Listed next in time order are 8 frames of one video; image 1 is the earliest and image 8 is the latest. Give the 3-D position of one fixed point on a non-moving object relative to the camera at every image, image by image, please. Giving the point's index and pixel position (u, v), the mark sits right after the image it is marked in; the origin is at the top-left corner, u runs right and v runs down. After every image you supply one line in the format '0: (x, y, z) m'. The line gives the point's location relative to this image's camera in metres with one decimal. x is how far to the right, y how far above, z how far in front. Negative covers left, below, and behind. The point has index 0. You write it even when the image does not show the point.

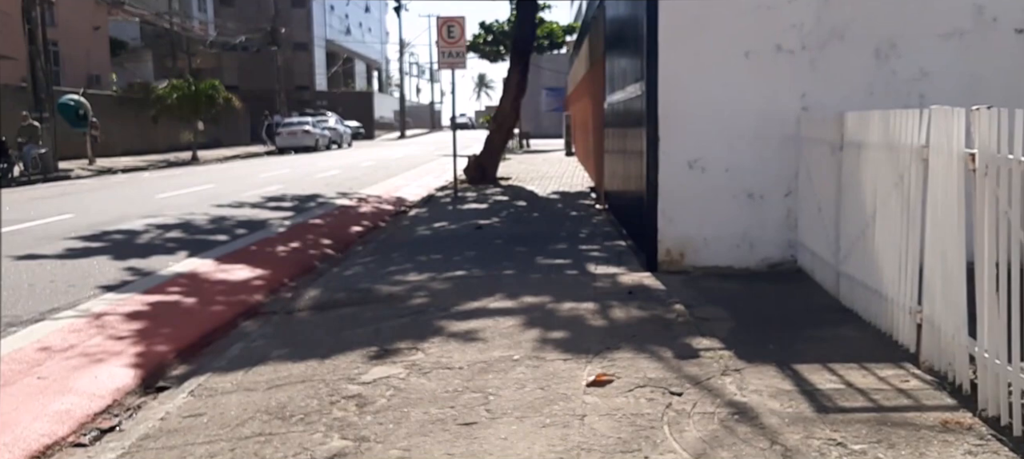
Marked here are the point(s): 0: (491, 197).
0: (-0.4, +0.6, +17.7) m
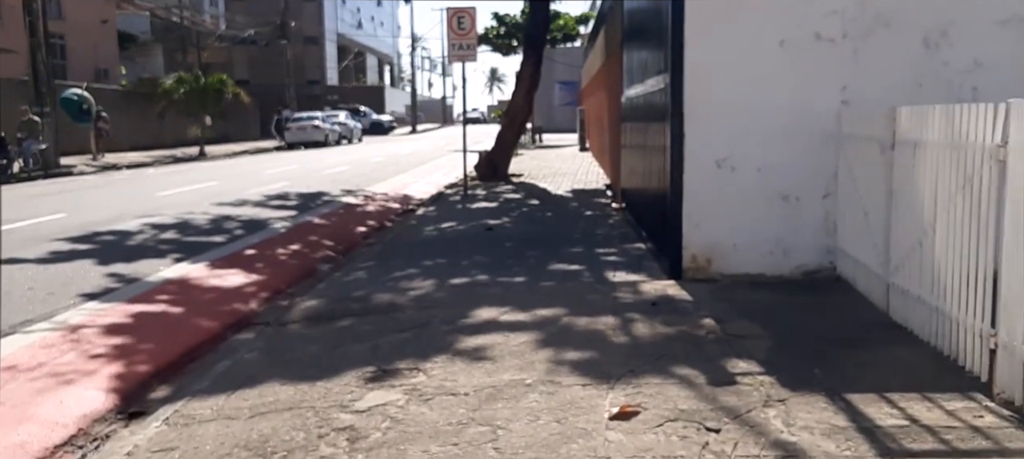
0: (-0.2, +0.7, +17.1) m
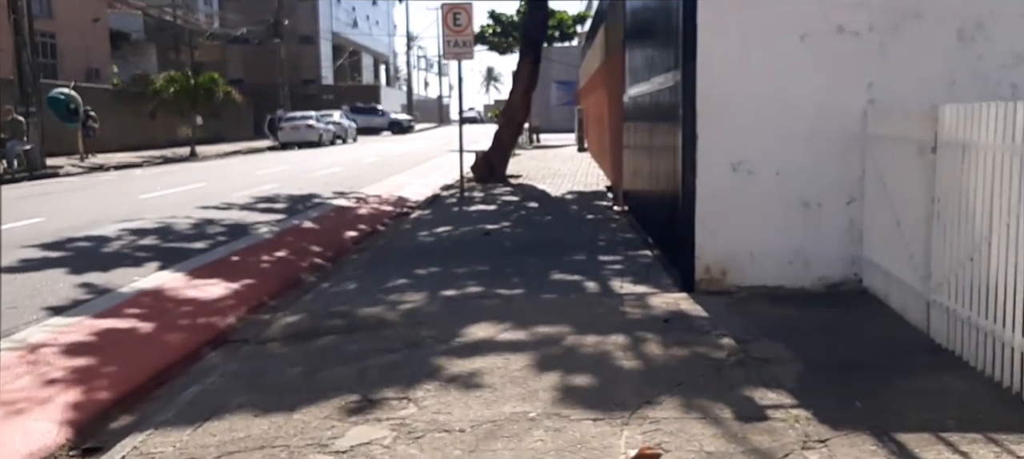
0: (-0.2, +0.6, +16.5) m
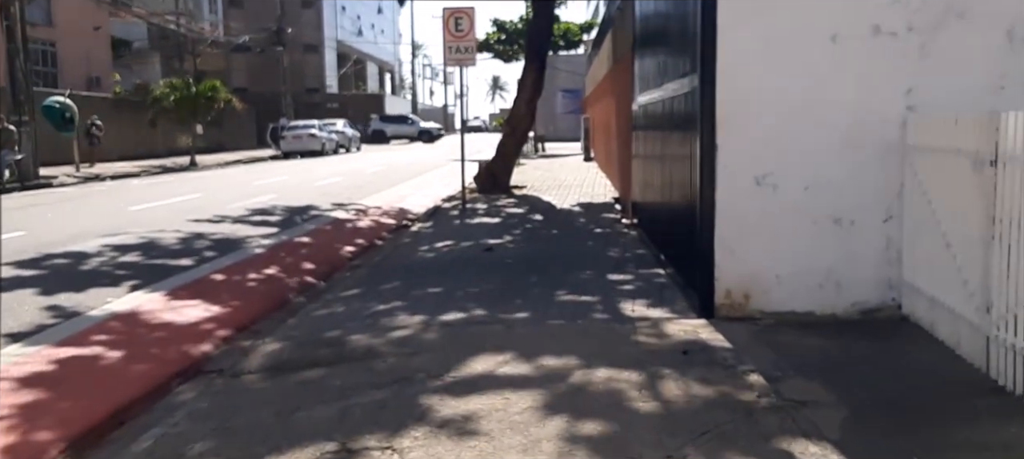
0: (-0.2, +0.3, +15.8) m
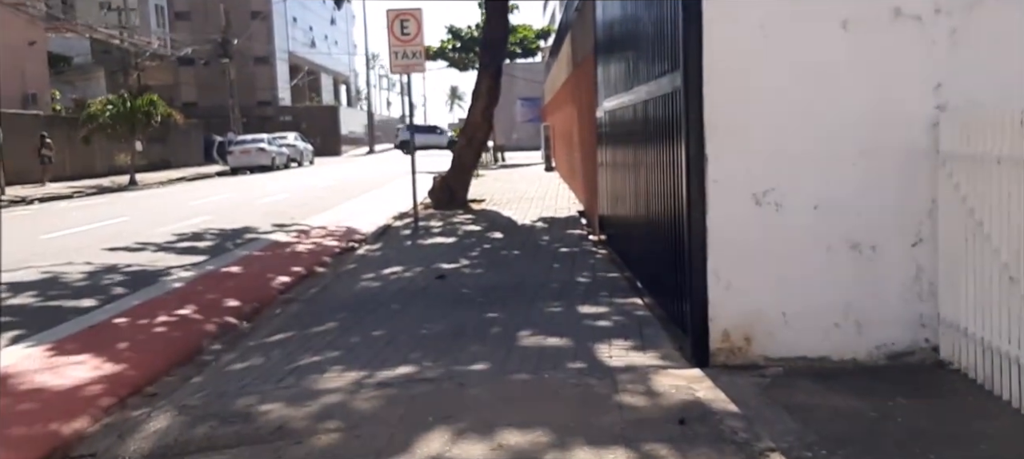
0: (-0.9, 0.0, +14.5) m
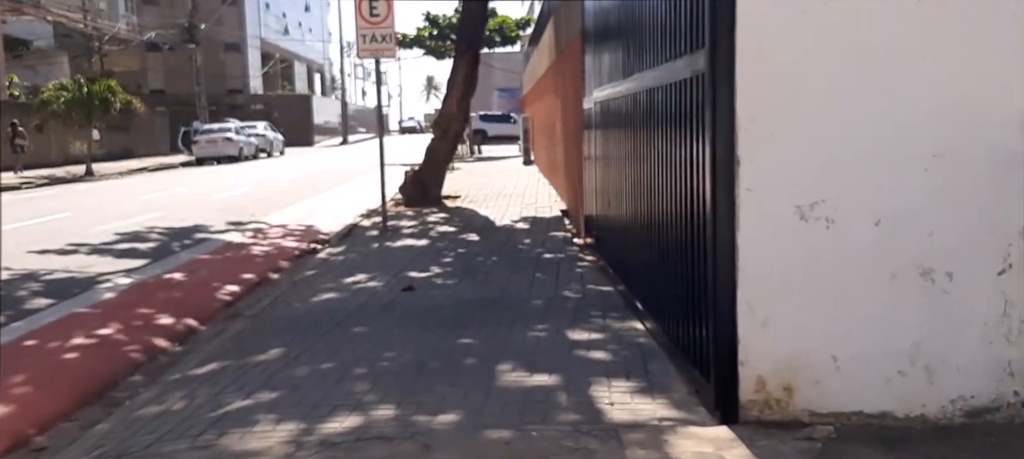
0: (-1.2, 0.0, +13.3) m
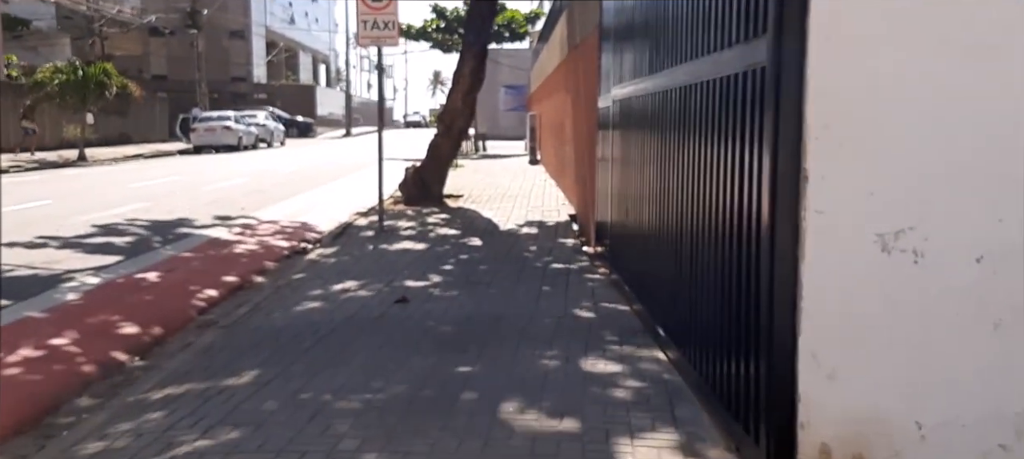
0: (-1.1, 0.0, +12.5) m
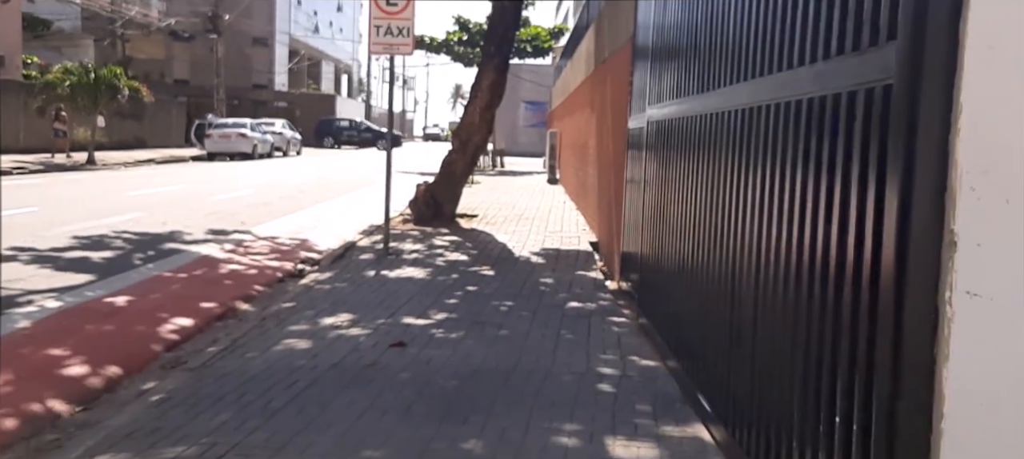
0: (-0.9, -0.3, +11.4) m
